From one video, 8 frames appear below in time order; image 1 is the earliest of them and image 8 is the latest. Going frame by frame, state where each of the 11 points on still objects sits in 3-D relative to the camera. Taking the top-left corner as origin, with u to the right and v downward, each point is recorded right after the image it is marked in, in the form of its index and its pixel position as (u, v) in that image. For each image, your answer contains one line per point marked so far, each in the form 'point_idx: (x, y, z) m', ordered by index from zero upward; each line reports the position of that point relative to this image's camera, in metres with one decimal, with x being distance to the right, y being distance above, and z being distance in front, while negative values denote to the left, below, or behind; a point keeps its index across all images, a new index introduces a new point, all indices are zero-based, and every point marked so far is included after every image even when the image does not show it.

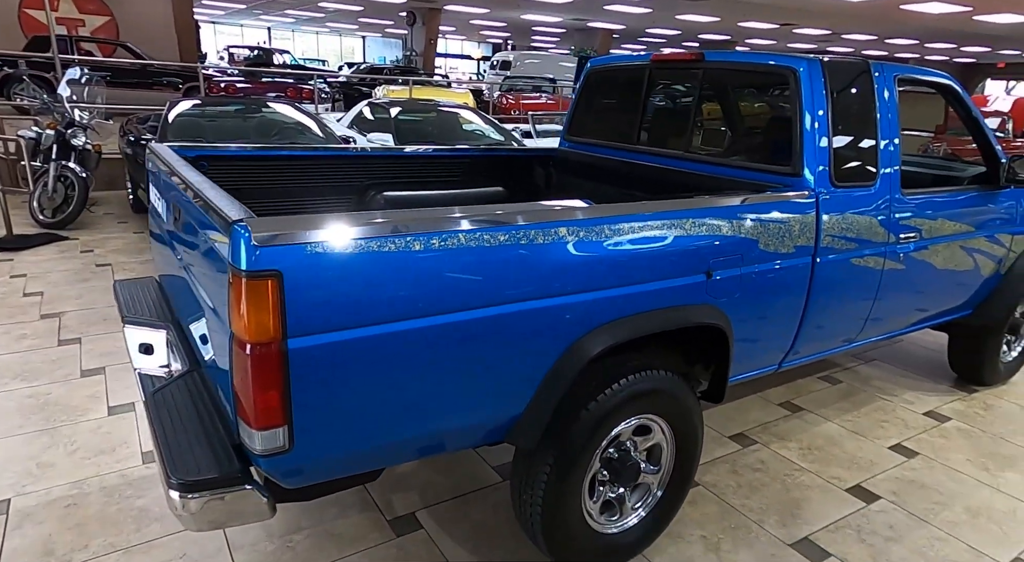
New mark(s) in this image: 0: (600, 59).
0: (+0.5, +1.2, +3.4) m
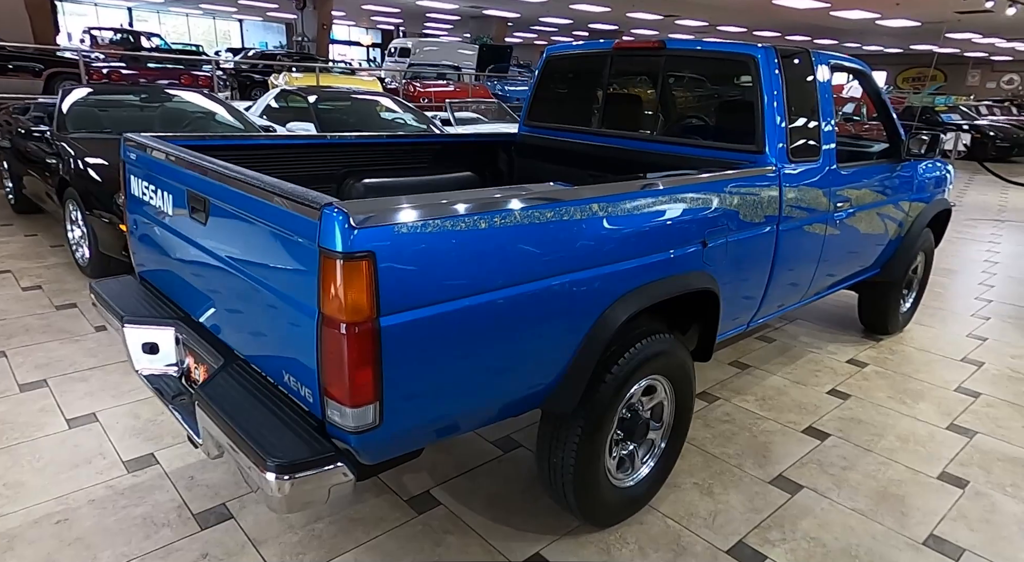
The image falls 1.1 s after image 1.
0: (+0.3, +1.3, +3.5) m
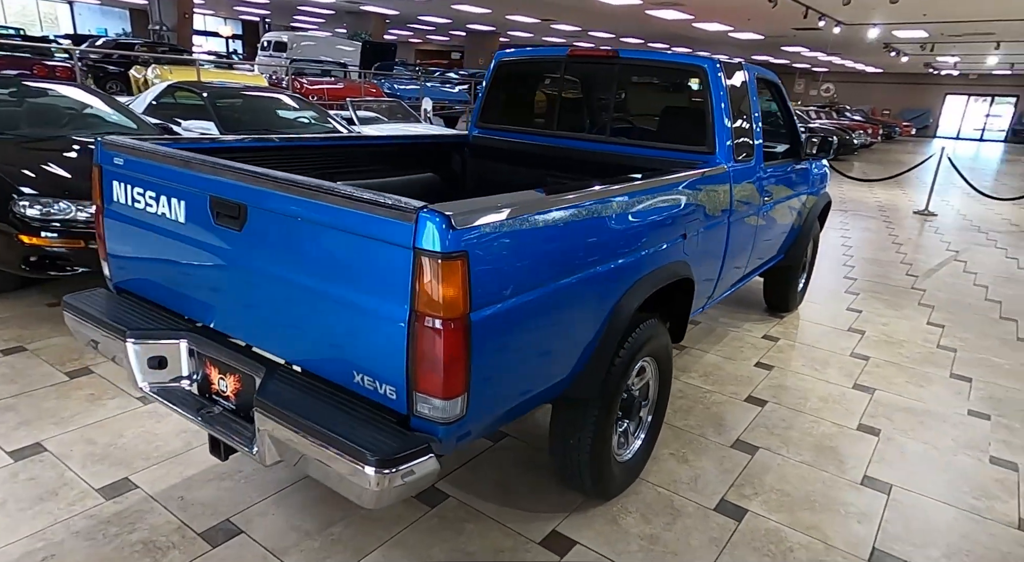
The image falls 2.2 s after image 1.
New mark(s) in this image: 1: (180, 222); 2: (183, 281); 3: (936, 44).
0: (0.0, +1.3, +3.7) m
1: (-1.0, +0.2, +2.1) m
2: (-1.1, 0.0, +2.1) m
3: (+9.8, +5.4, +14.8) m
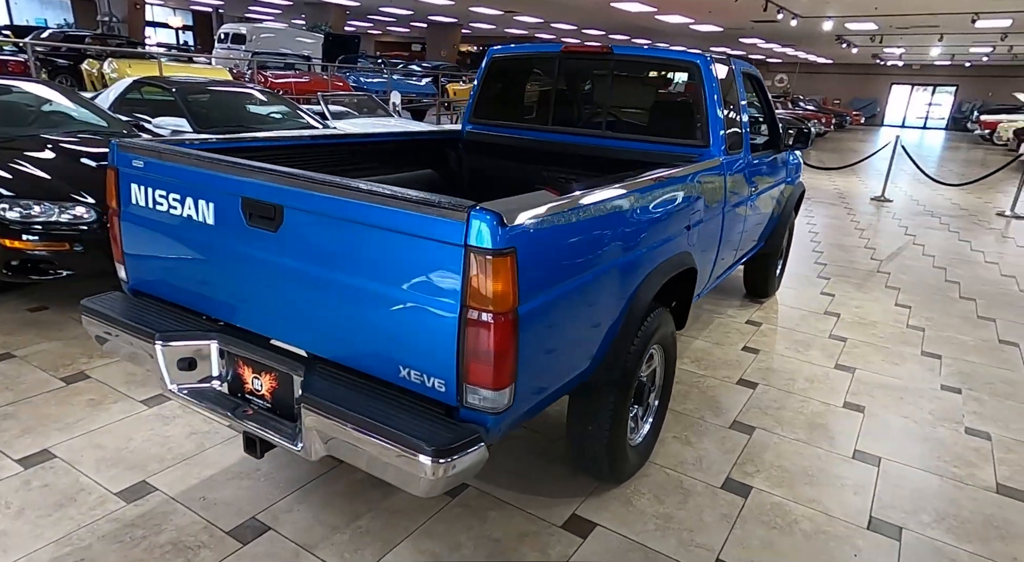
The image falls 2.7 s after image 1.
0: (0.0, +1.3, +3.7) m
1: (-1.0, +0.2, +2.1) m
2: (-1.0, 0.0, +2.1) m
3: (+8.9, +5.8, +15.4) m
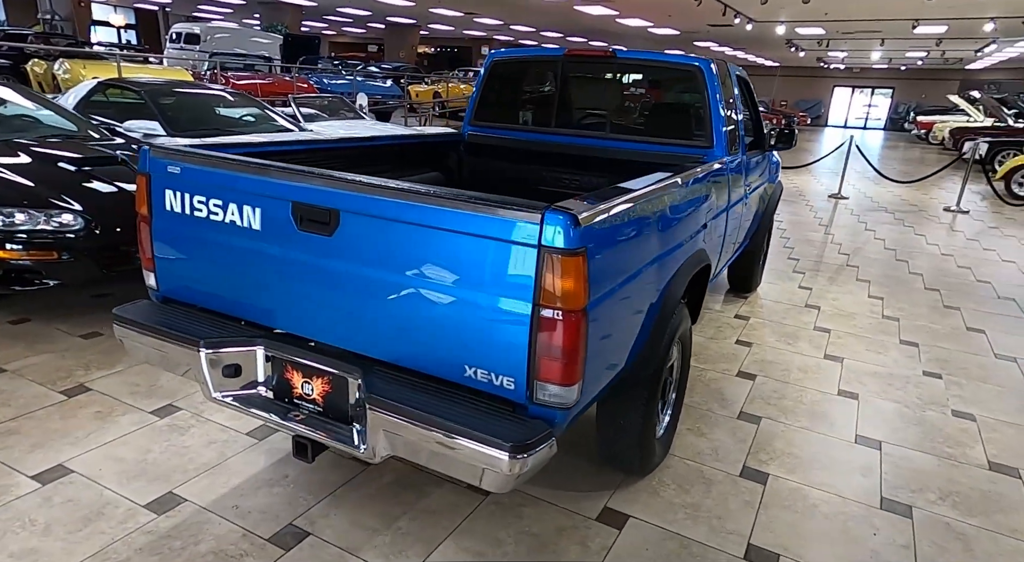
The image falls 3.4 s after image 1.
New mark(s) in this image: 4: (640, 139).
0: (0.0, +1.3, +3.8) m
1: (-0.8, +0.2, +2.0) m
2: (-0.8, 0.0, +2.1) m
3: (+8.0, +6.0, +16.1) m
4: (+0.7, +0.8, +3.6) m
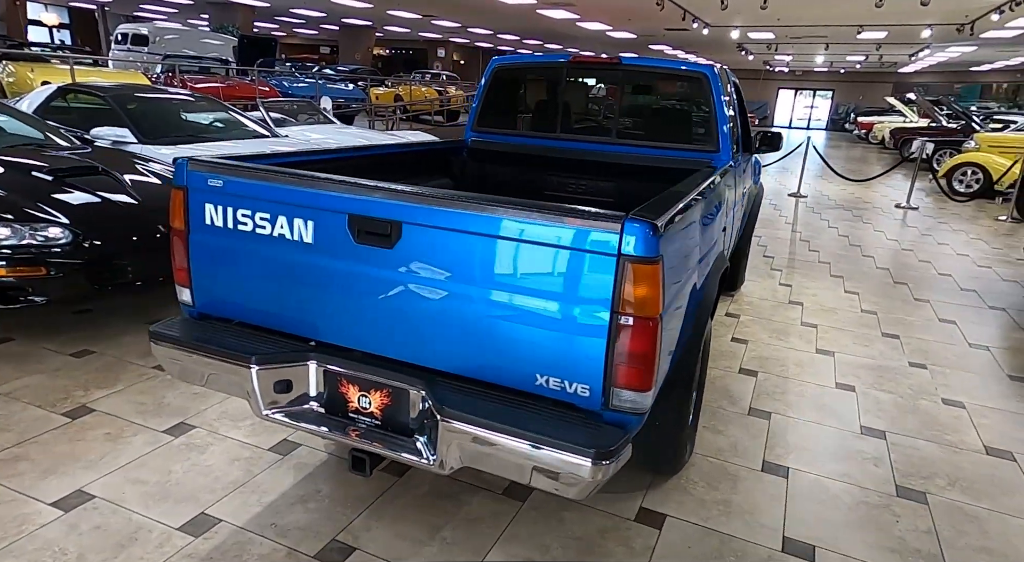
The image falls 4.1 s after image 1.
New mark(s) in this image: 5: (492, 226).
0: (0.0, +1.3, +3.8) m
1: (-0.6, +0.1, +2.0) m
2: (-0.7, -0.1, +2.1) m
3: (+6.9, +6.1, +16.7) m
4: (+0.7, +0.8, +3.6) m
5: (0.0, +0.2, +1.8) m
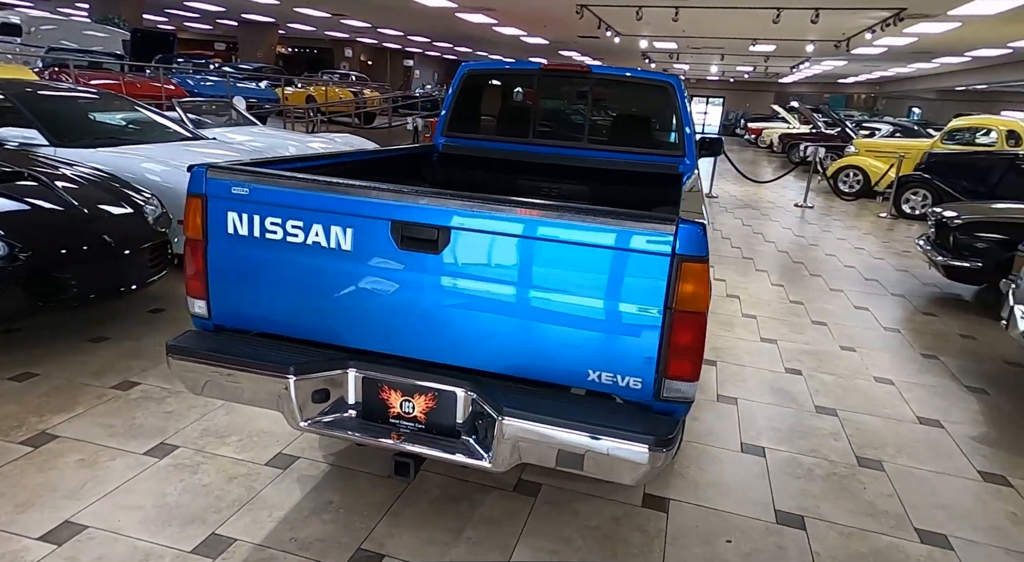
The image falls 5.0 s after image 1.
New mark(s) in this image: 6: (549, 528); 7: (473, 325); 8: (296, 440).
0: (-0.2, +1.3, +3.8) m
1: (-0.5, +0.1, +2.0) m
2: (-0.6, -0.1, +2.0) m
3: (+4.6, +6.2, +17.6) m
4: (+0.6, +0.8, +3.8) m
5: (+0.1, +0.1, +1.8) m
6: (+0.1, -1.0, +2.5) m
7: (-0.1, -0.1, +1.9) m
8: (-1.0, -0.7, +3.0) m
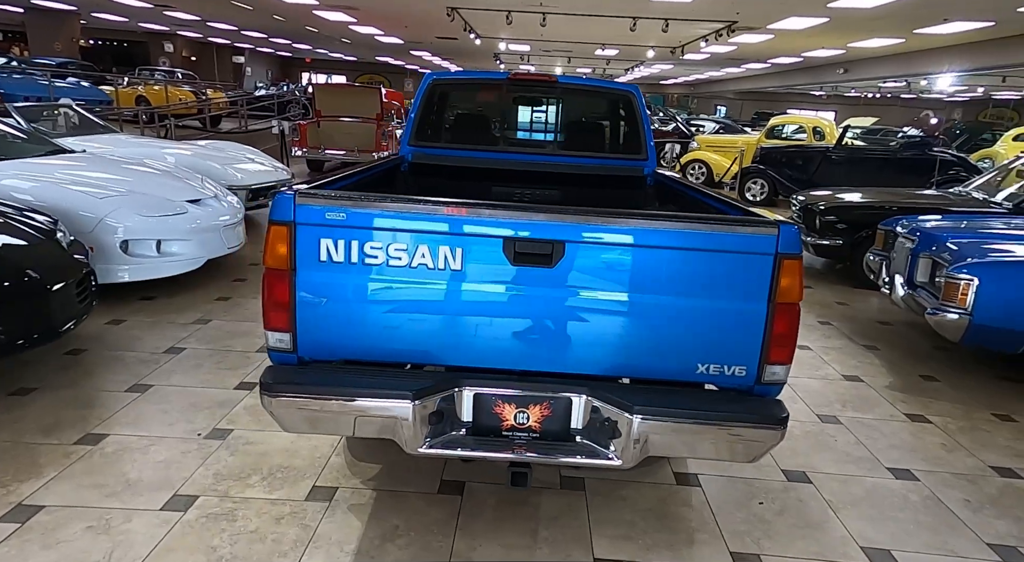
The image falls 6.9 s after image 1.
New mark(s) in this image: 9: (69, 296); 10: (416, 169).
0: (-0.4, +1.2, +3.8) m
1: (-0.2, 0.0, +2.0) m
2: (-0.2, -0.1, +2.0) m
3: (+0.4, +6.4, +18.3) m
4: (+0.4, +0.8, +4.0) m
5: (+0.5, +0.1, +2.0) m
6: (+0.4, -1.0, +2.7) m
7: (+0.2, -0.2, +2.0) m
8: (-0.8, -0.8, +2.8) m
9: (-2.4, -0.1, +3.5) m
10: (-0.6, +0.7, +3.9) m
